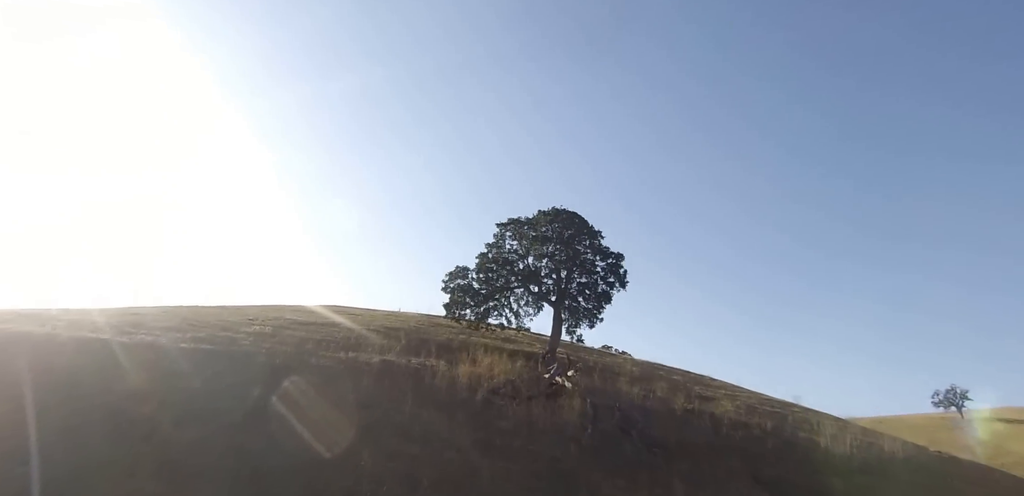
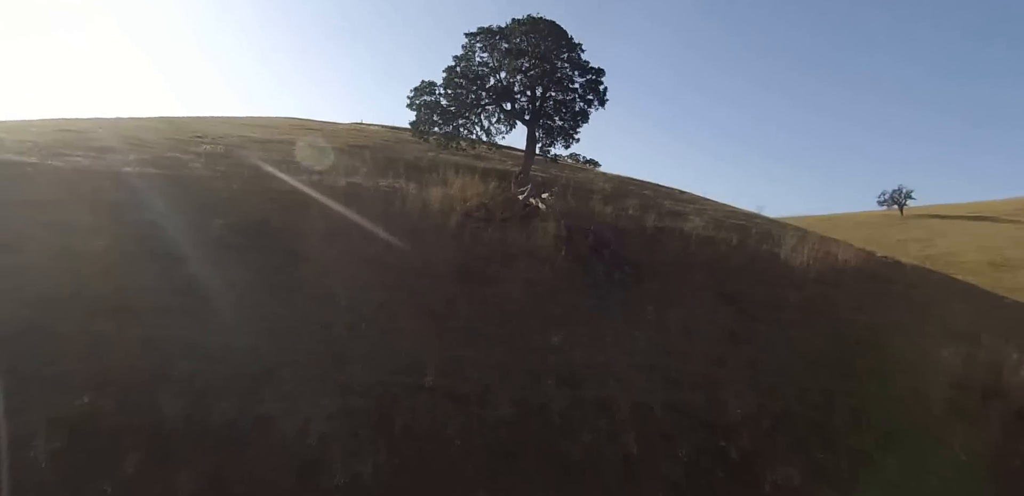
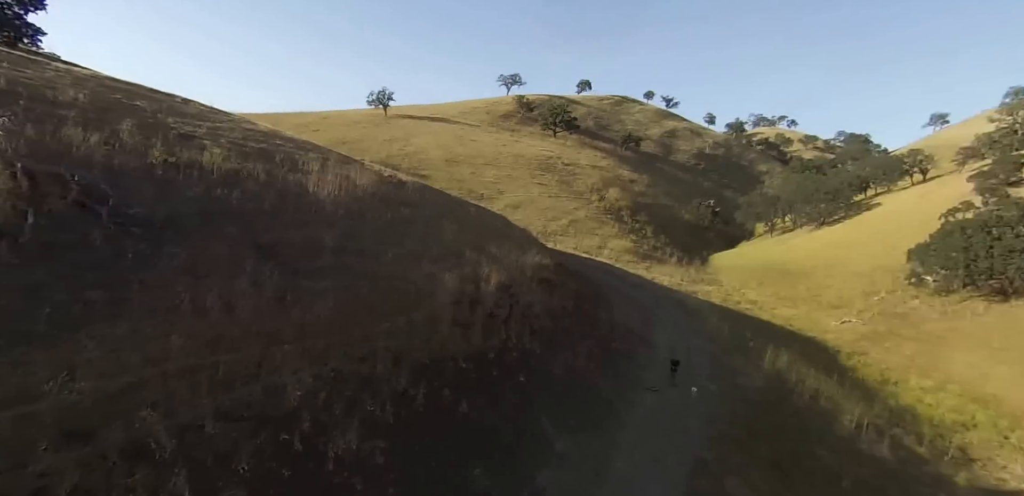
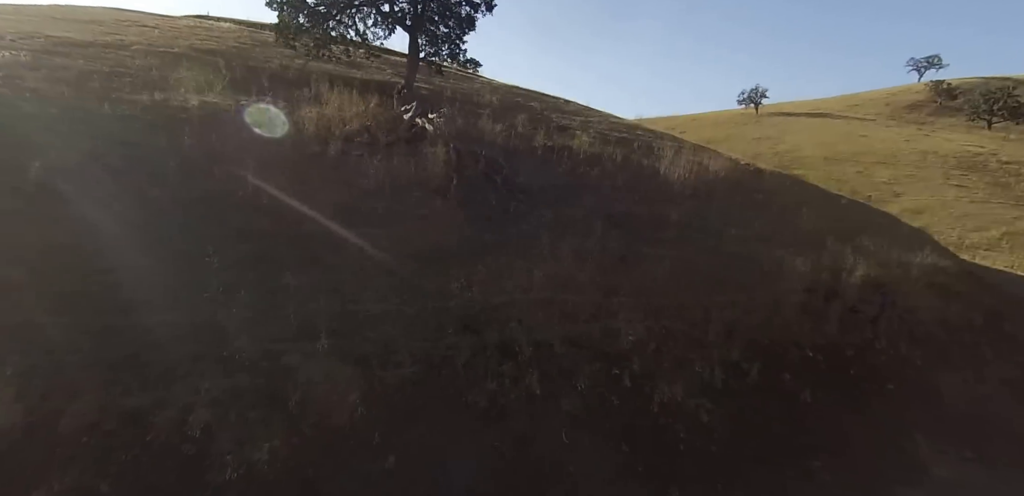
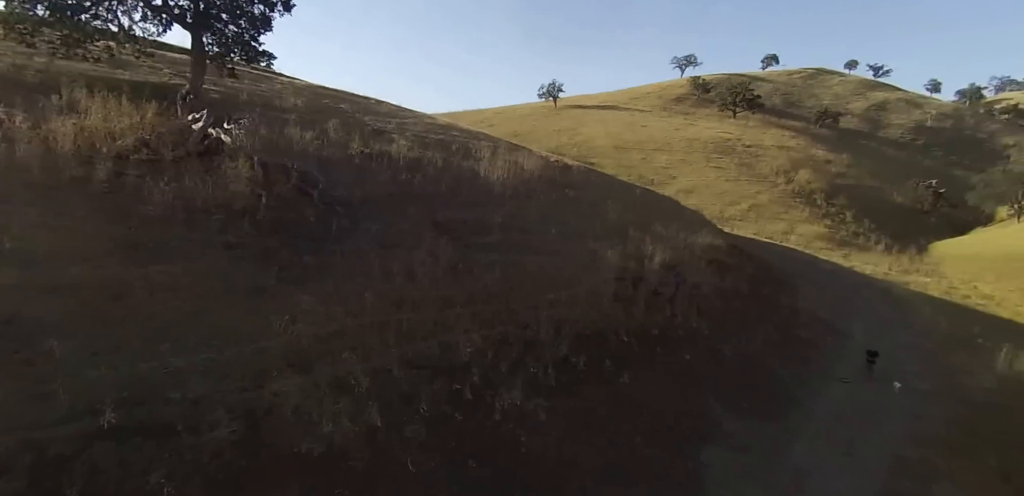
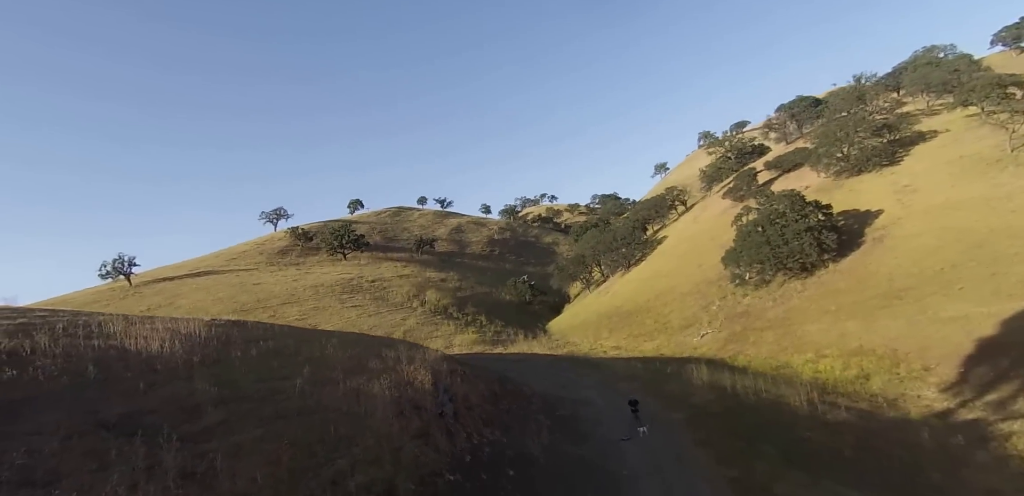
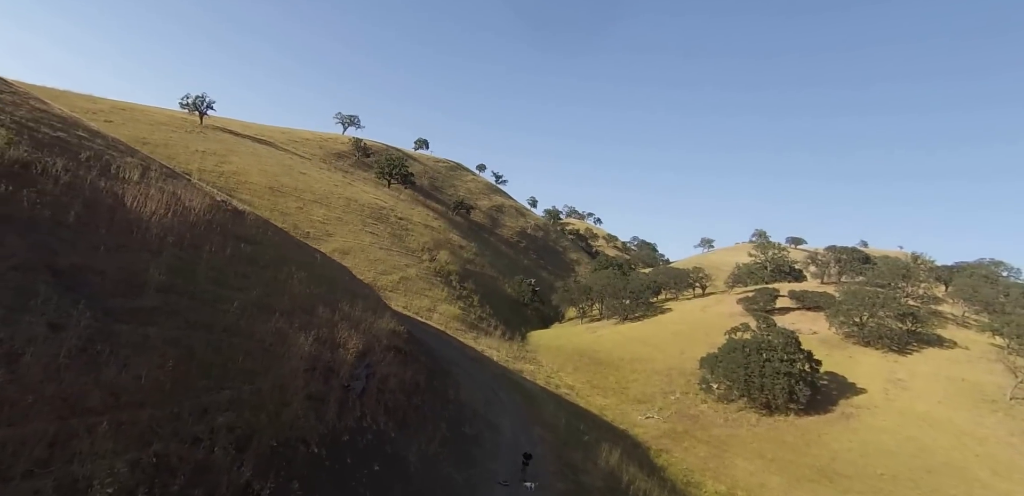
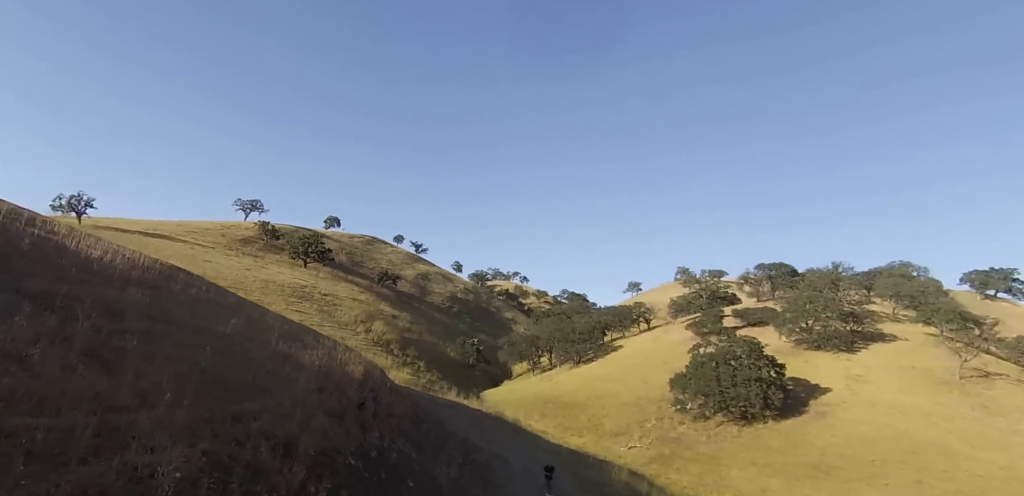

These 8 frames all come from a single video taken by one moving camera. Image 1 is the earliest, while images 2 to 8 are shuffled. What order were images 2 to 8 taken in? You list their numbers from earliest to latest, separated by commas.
2, 4, 5, 3, 7, 6, 8
